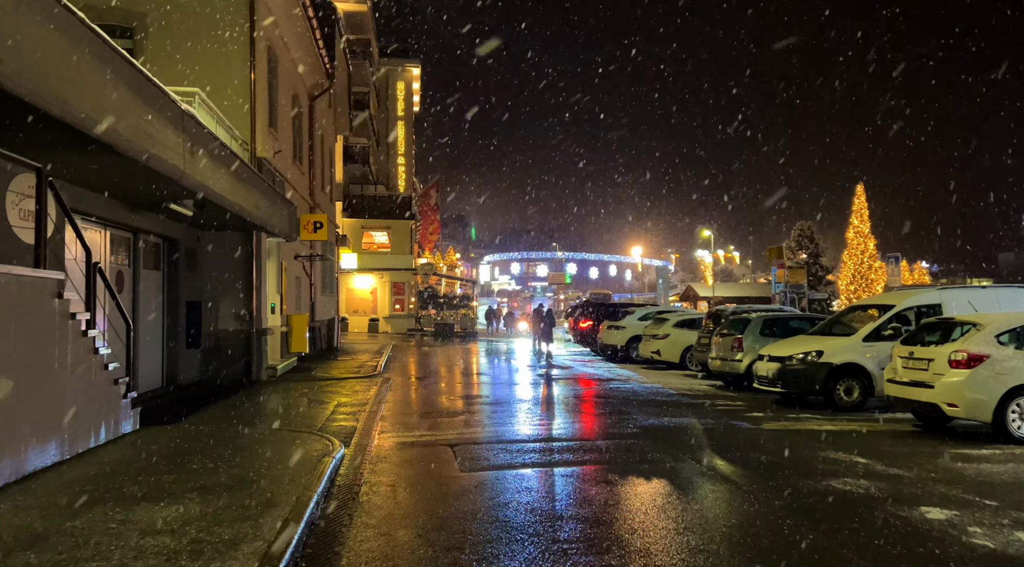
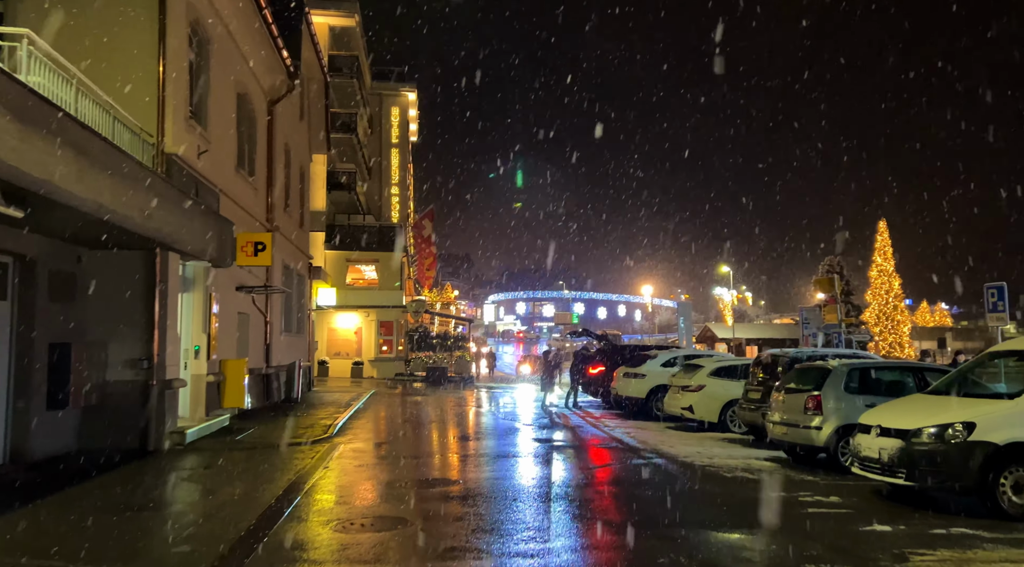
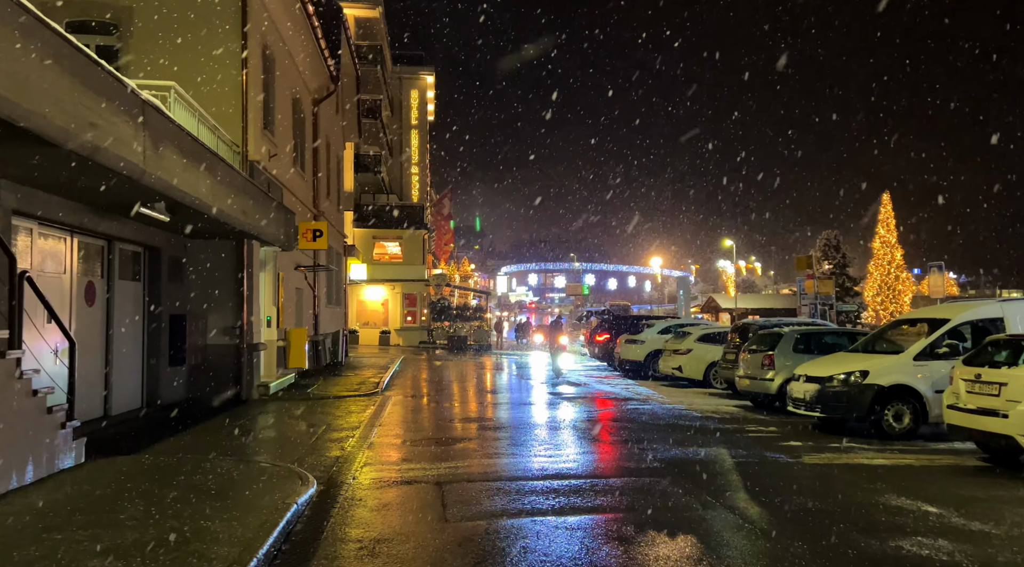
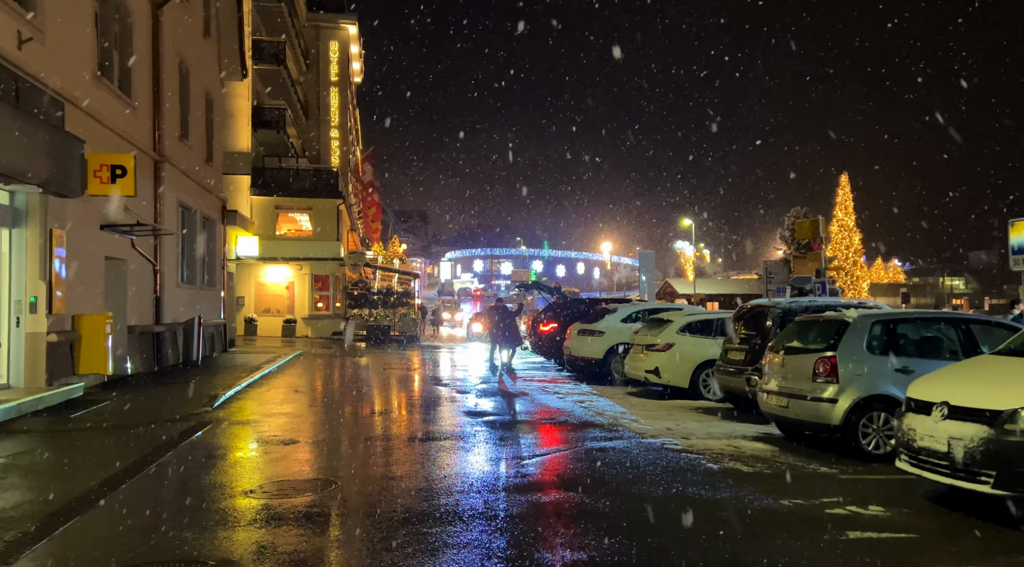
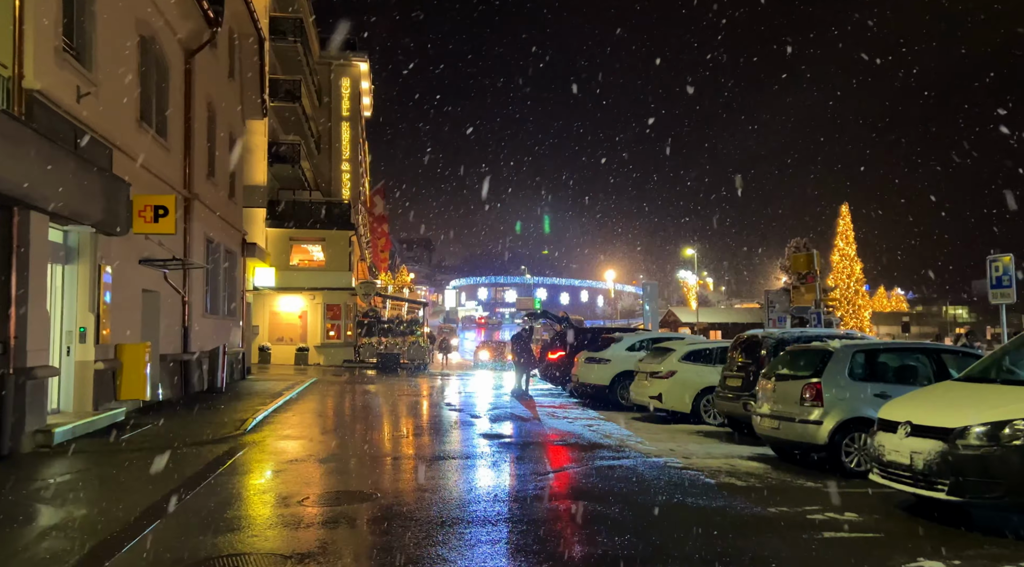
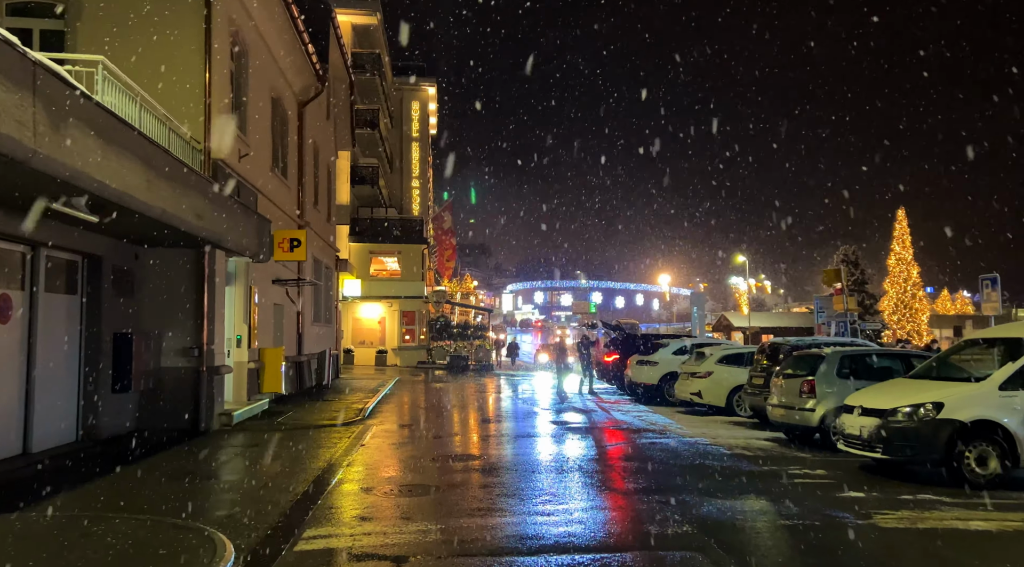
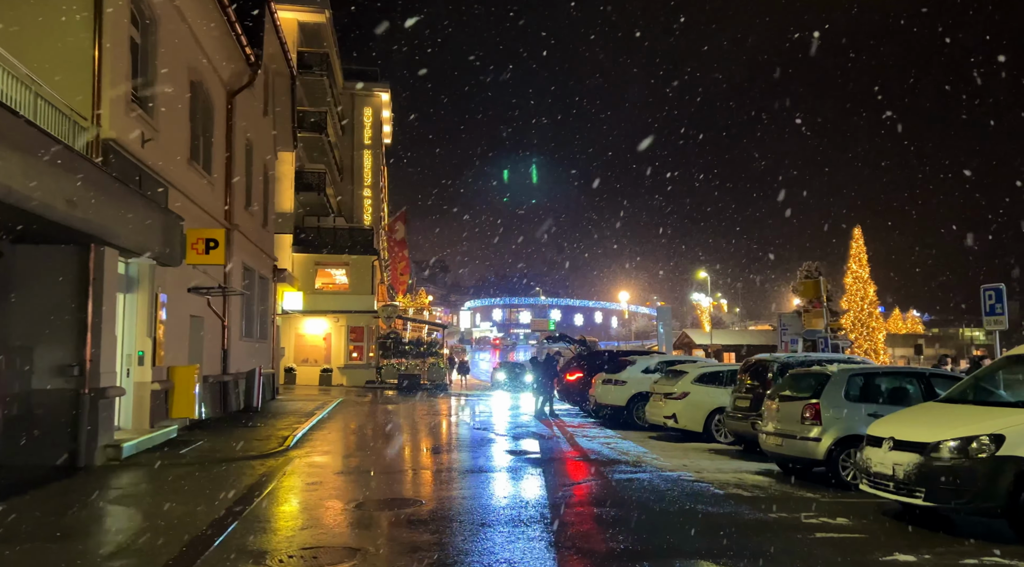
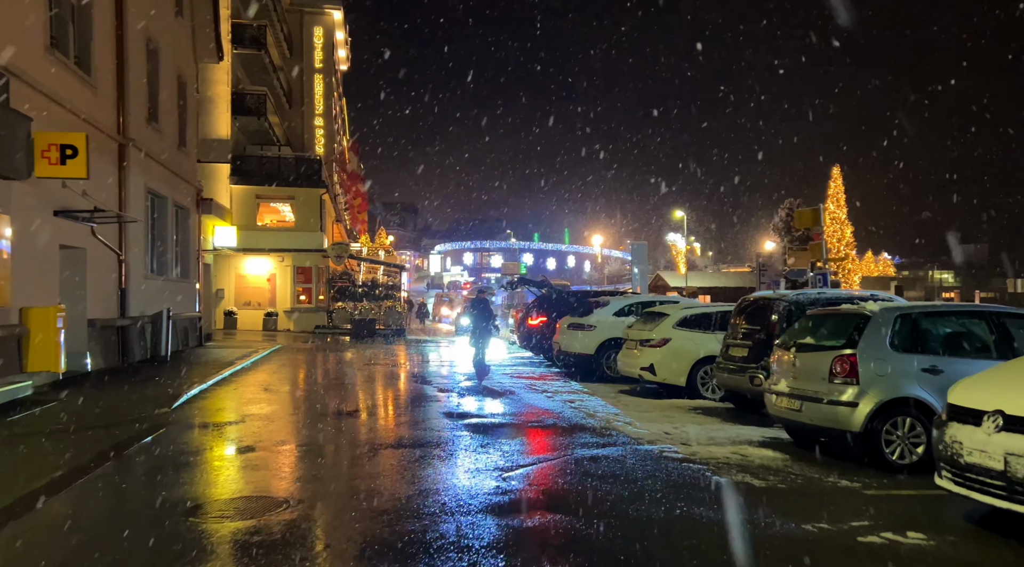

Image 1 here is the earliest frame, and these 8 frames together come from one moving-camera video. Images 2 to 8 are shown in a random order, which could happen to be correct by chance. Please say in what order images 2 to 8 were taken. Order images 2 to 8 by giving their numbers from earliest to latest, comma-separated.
3, 6, 2, 7, 5, 4, 8
